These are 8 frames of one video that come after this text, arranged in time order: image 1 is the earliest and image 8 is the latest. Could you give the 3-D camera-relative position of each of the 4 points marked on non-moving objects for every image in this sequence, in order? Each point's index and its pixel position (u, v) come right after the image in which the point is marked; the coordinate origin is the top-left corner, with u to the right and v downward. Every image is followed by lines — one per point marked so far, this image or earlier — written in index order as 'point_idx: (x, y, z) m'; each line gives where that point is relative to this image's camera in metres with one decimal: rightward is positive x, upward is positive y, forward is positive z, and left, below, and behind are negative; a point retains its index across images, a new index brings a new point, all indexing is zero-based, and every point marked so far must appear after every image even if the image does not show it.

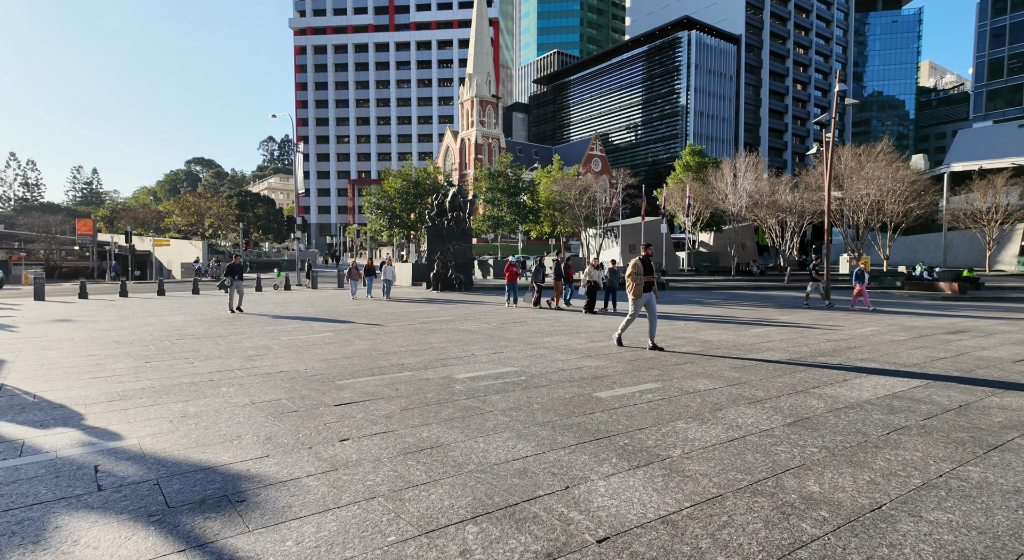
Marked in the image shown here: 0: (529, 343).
0: (+0.3, -1.1, +10.2) m
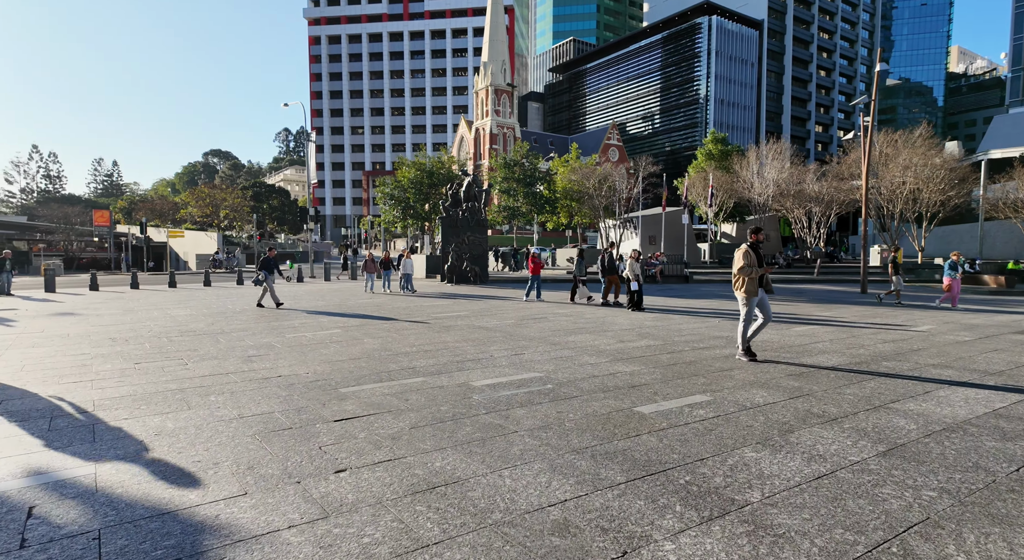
0: (+0.6, -1.0, +9.3) m
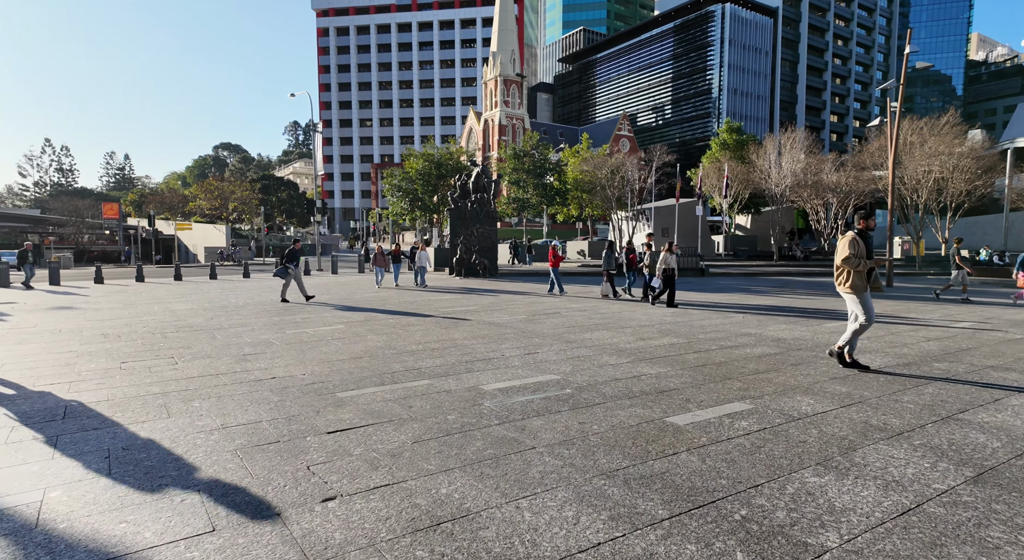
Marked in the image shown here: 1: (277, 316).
0: (+0.8, -0.9, +8.7) m
1: (-4.7, -0.7, +12.2) m
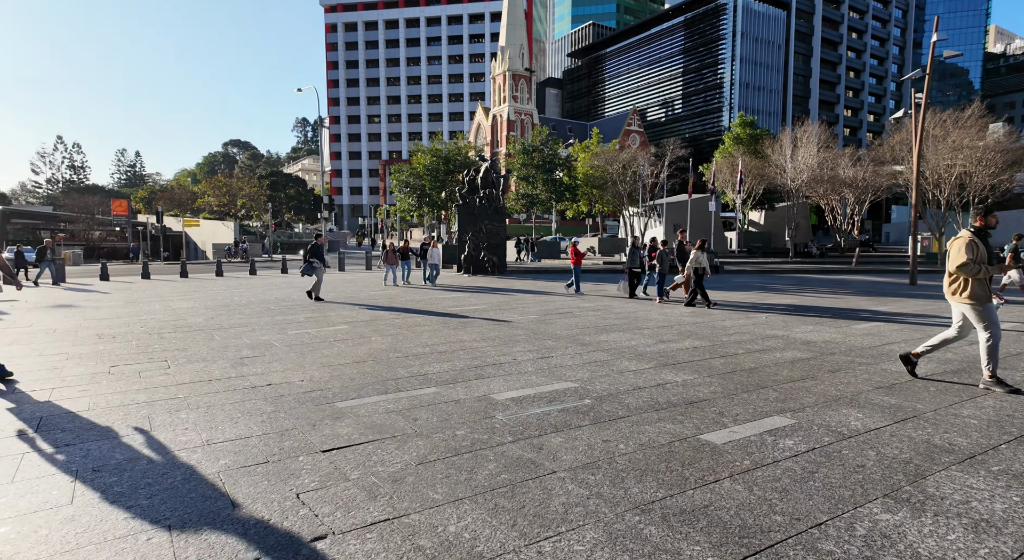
0: (+1.0, -0.8, +8.2) m
1: (-4.5, -0.7, +11.8) m
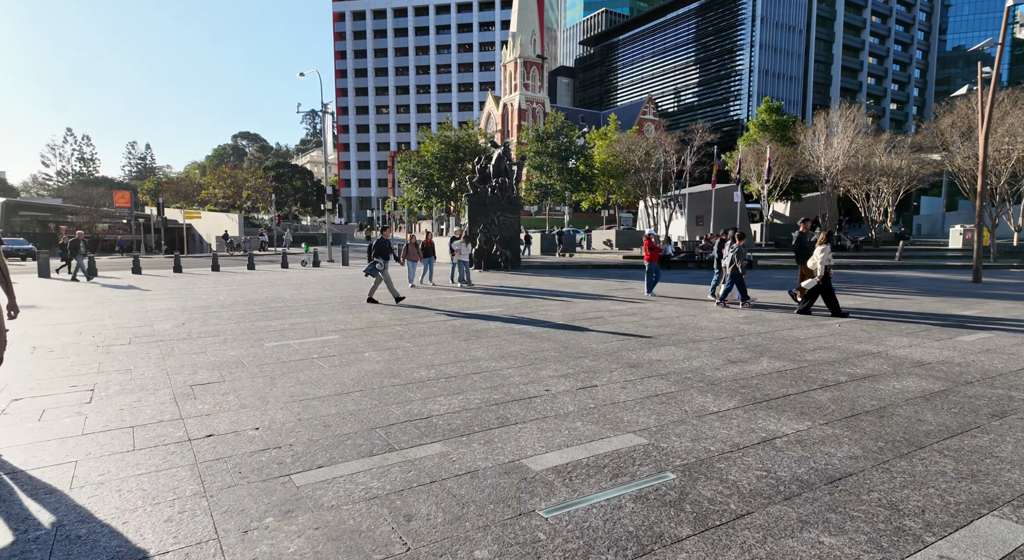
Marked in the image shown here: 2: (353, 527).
0: (+1.3, -0.9, +6.5) m
1: (-4.2, -0.7, +10.1) m
2: (-0.7, -1.1, +2.8) m
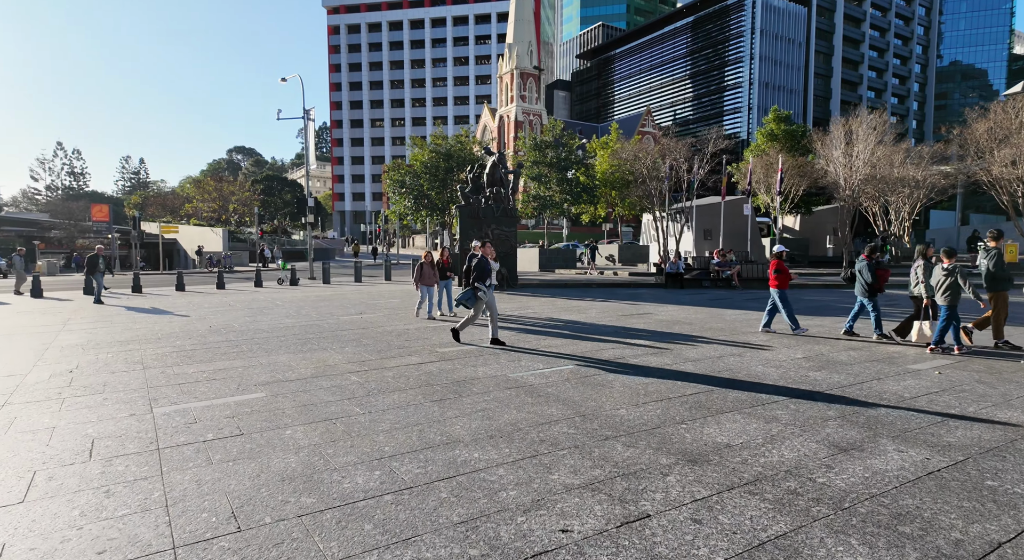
0: (+1.2, -1.2, +4.2) m
1: (-4.2, -1.1, +7.8) m
2: (-0.8, -1.4, +0.5) m
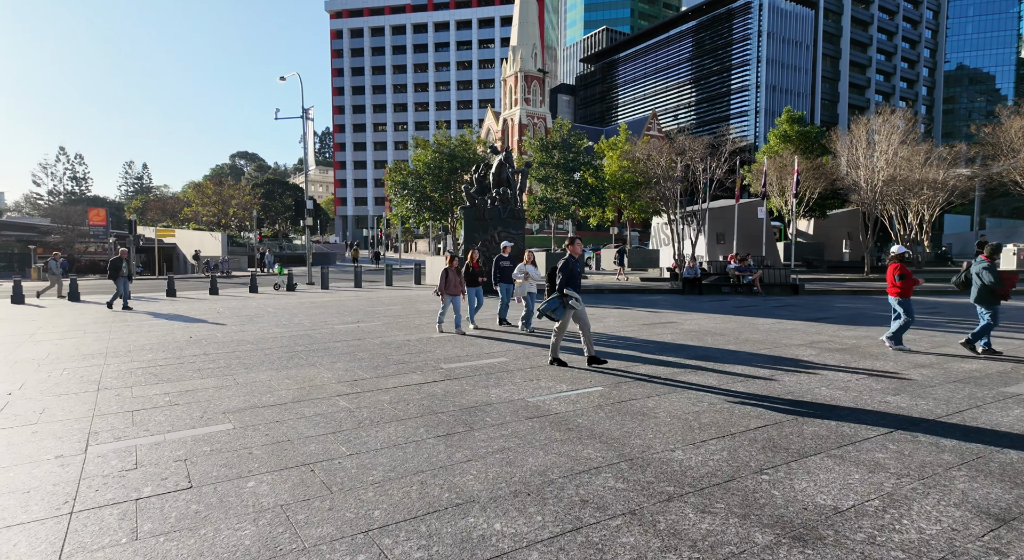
0: (+1.4, -1.2, +3.0) m
1: (-4.1, -1.1, +6.7) m
2: (-0.6, -1.4, -0.7) m
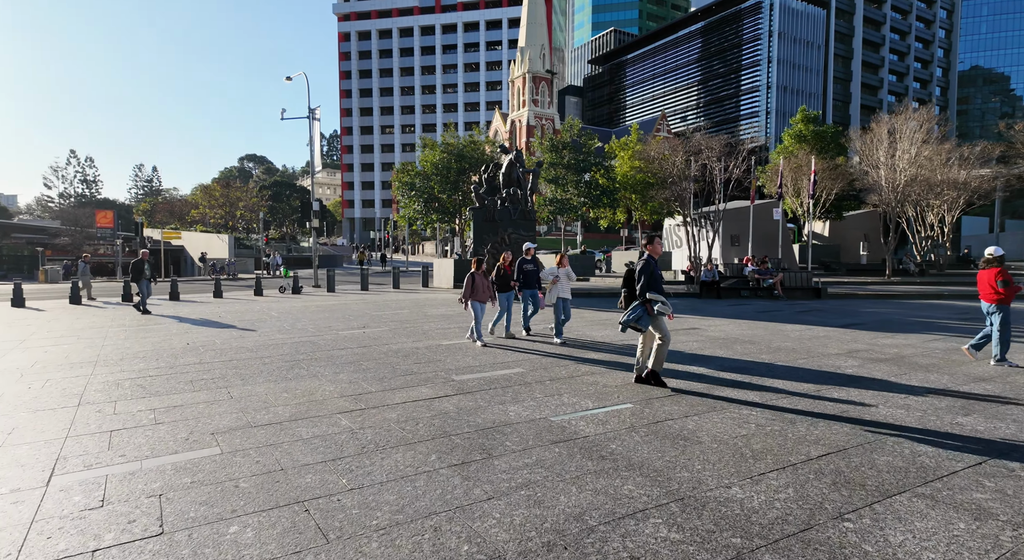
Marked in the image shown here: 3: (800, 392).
0: (+1.6, -1.3, +2.4) m
1: (-3.9, -1.2, +6.1) m
2: (-0.5, -1.4, -1.3) m
3: (+2.9, -1.1, +6.0) m
